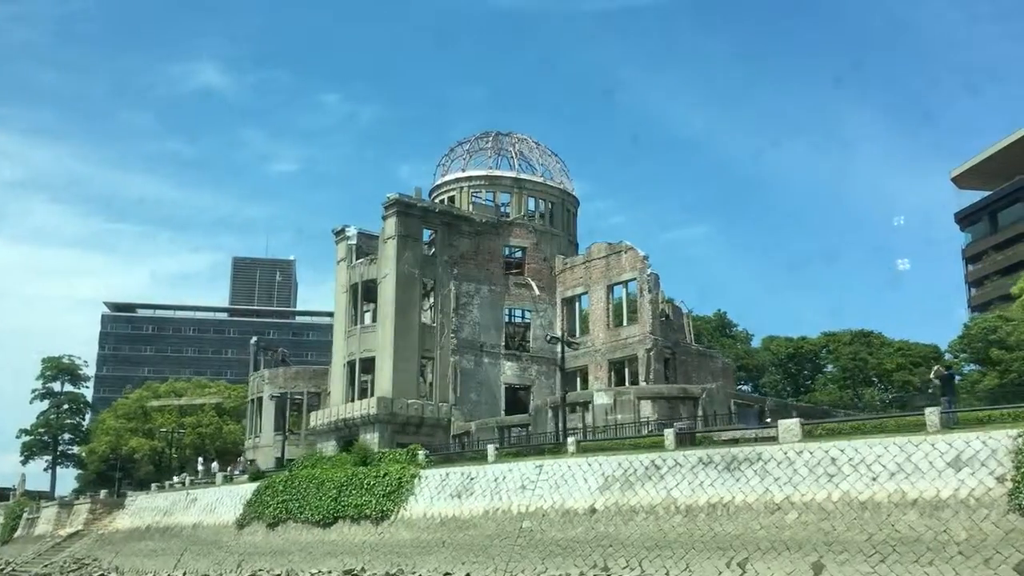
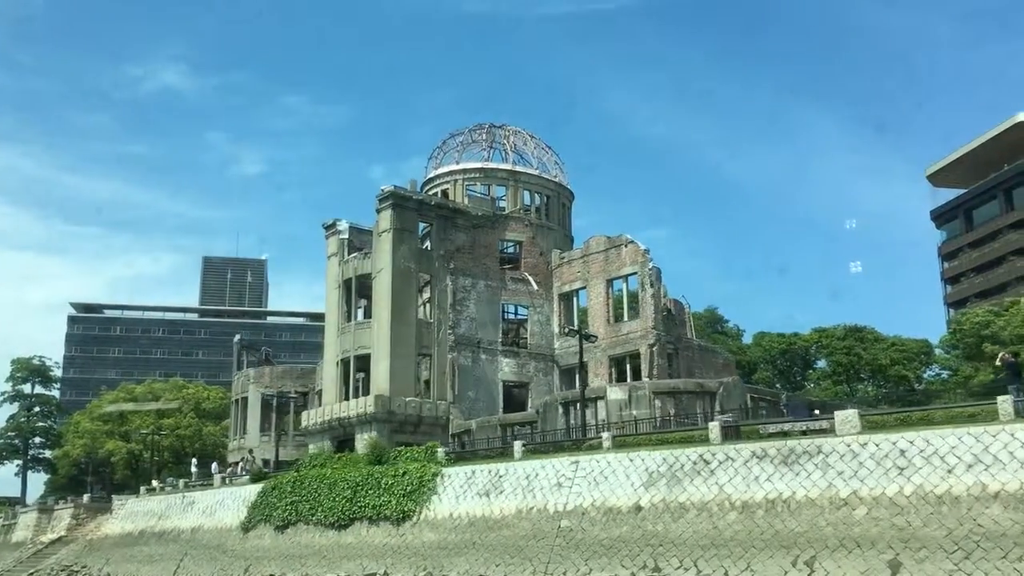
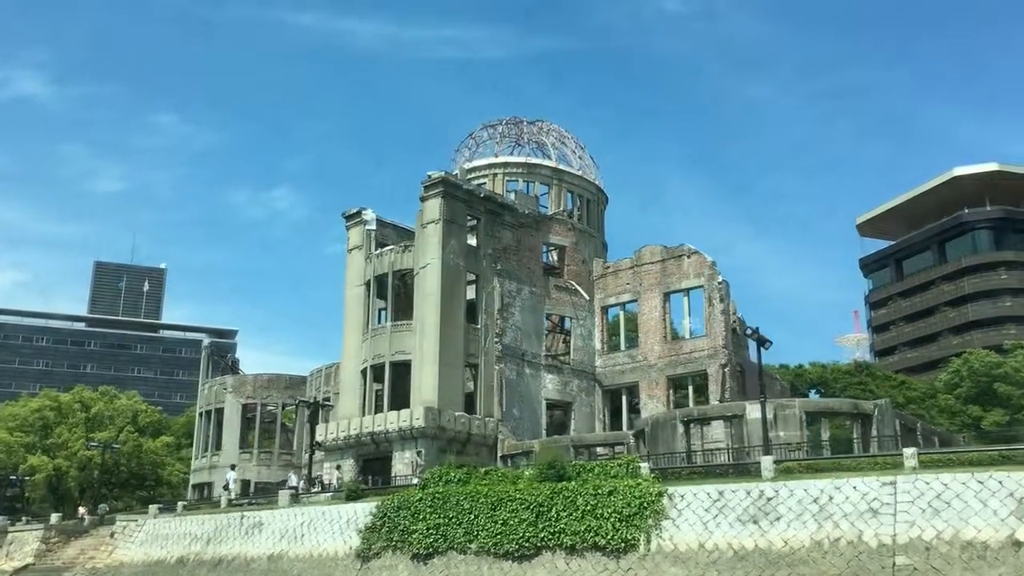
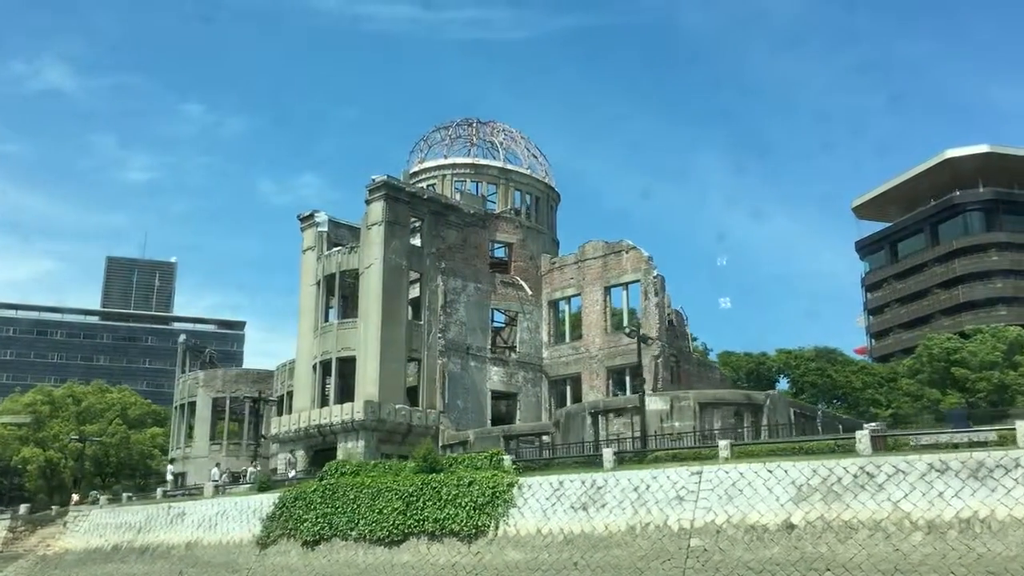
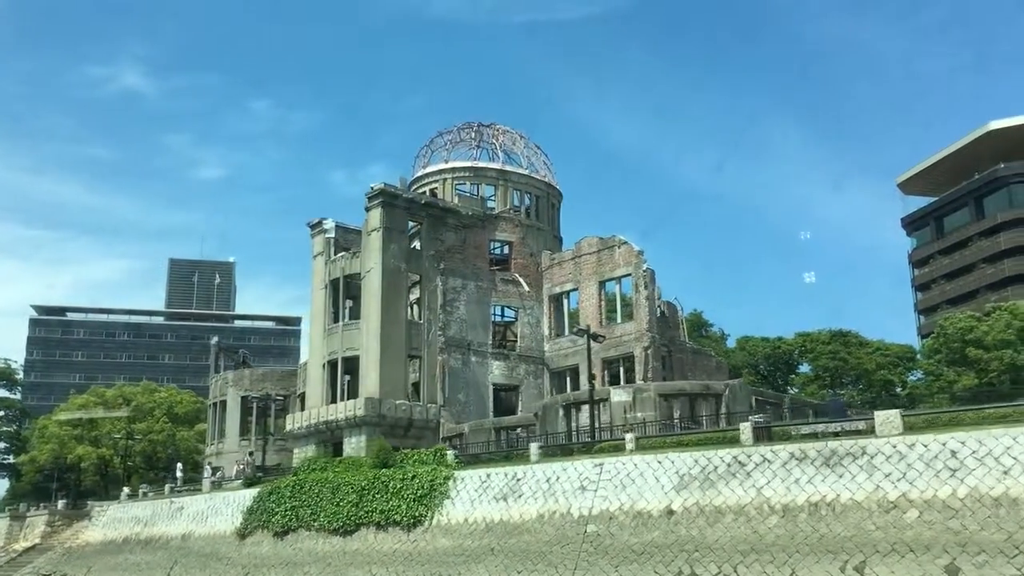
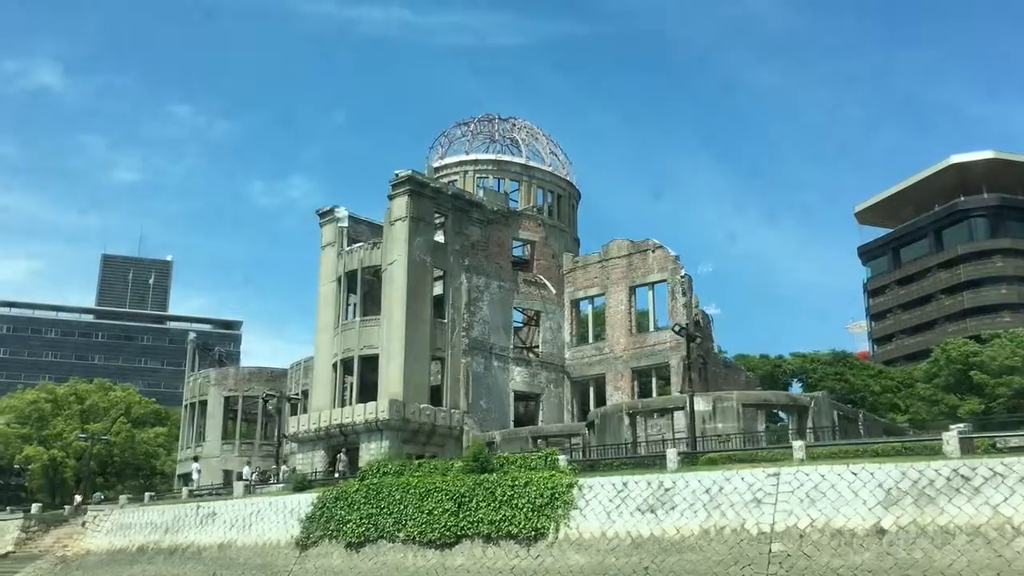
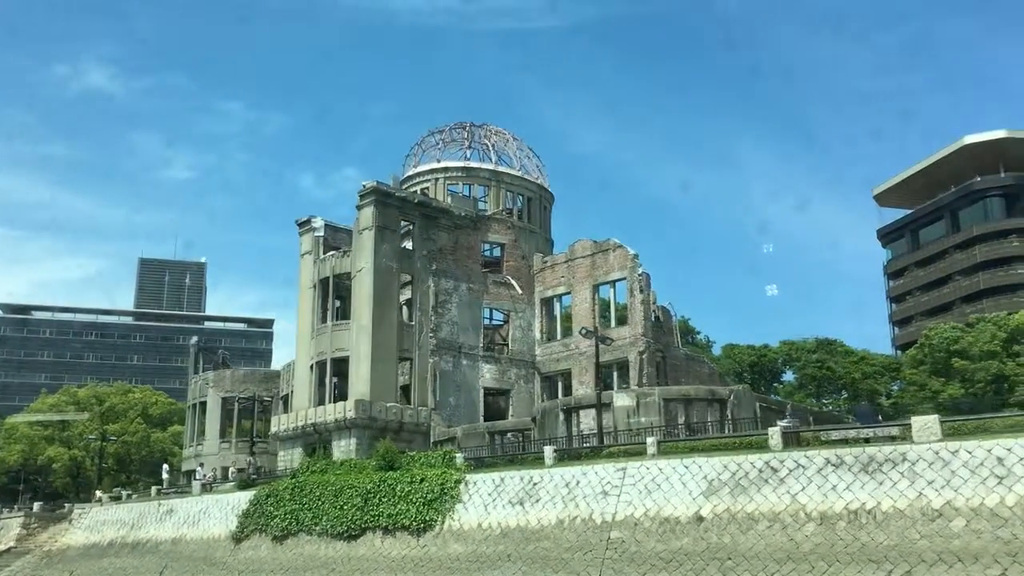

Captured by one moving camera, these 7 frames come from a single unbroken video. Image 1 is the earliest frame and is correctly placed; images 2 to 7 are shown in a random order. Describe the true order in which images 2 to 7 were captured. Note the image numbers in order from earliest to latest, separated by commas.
2, 5, 7, 4, 6, 3
